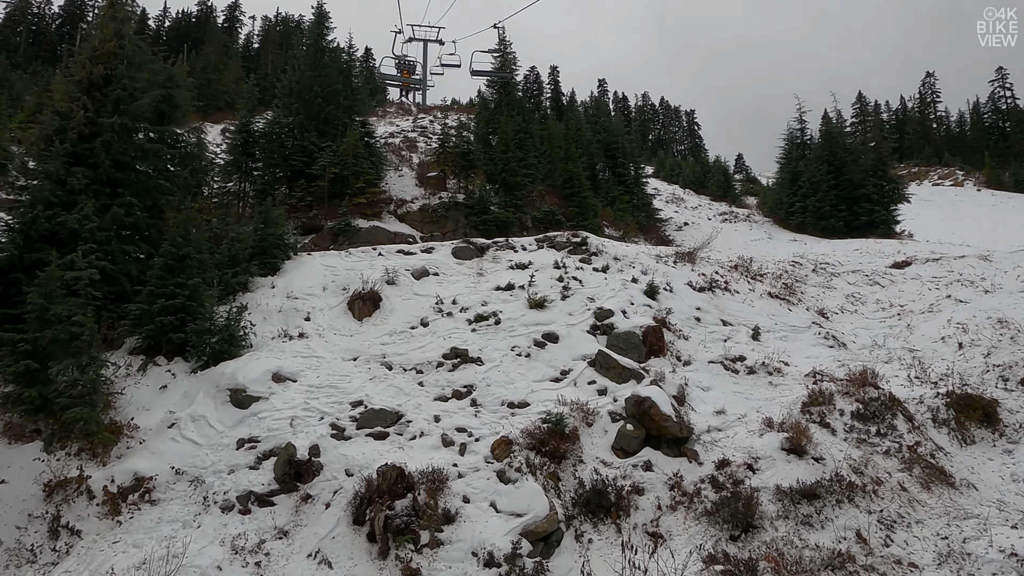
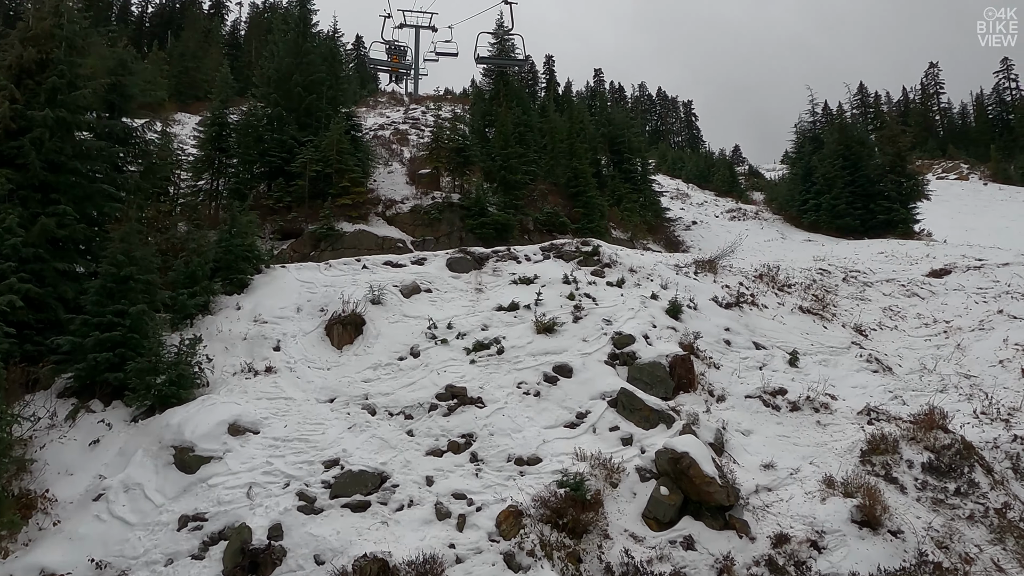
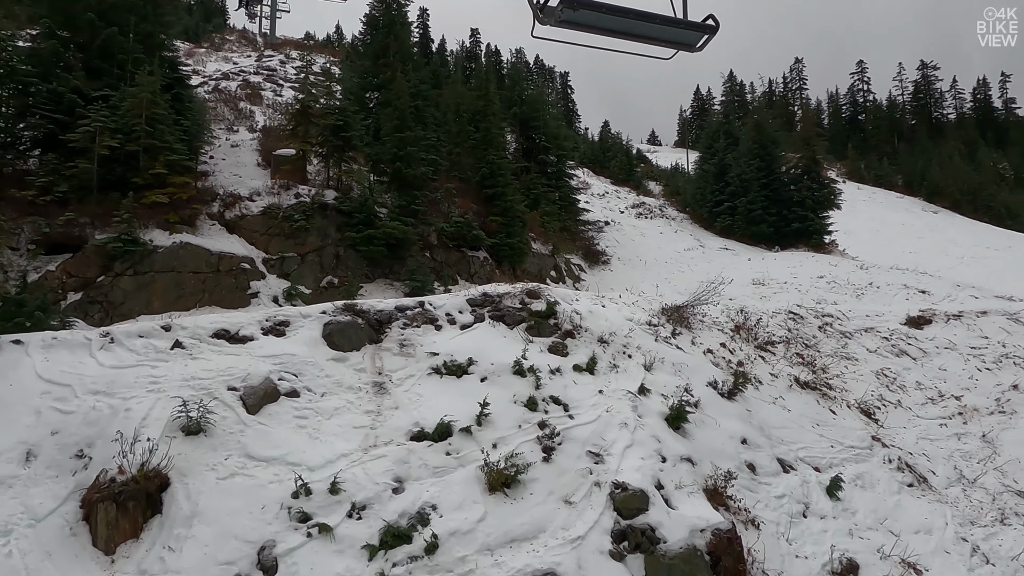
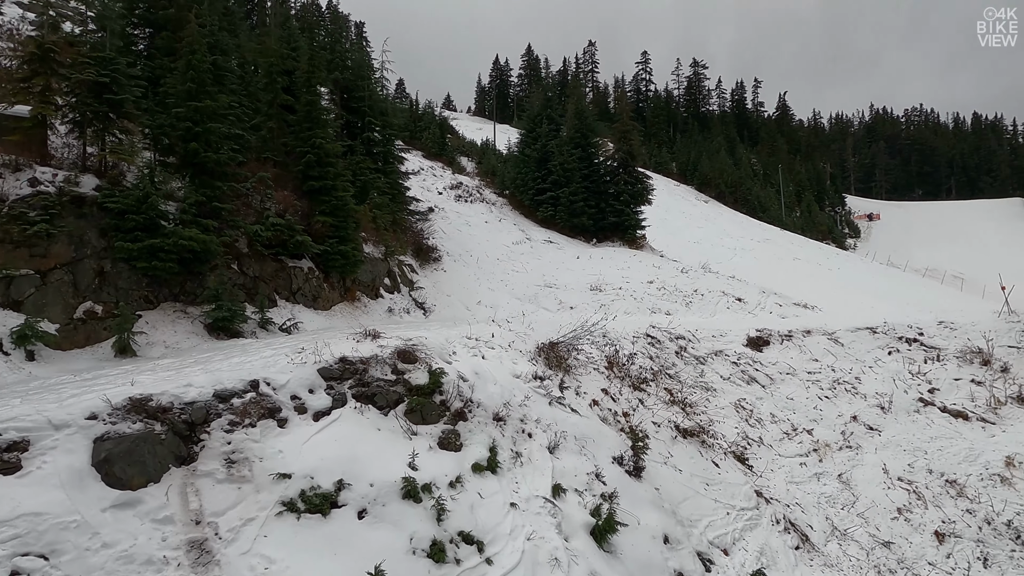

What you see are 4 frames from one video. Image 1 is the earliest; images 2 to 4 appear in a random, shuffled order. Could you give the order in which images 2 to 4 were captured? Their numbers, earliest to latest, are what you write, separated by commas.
2, 3, 4
